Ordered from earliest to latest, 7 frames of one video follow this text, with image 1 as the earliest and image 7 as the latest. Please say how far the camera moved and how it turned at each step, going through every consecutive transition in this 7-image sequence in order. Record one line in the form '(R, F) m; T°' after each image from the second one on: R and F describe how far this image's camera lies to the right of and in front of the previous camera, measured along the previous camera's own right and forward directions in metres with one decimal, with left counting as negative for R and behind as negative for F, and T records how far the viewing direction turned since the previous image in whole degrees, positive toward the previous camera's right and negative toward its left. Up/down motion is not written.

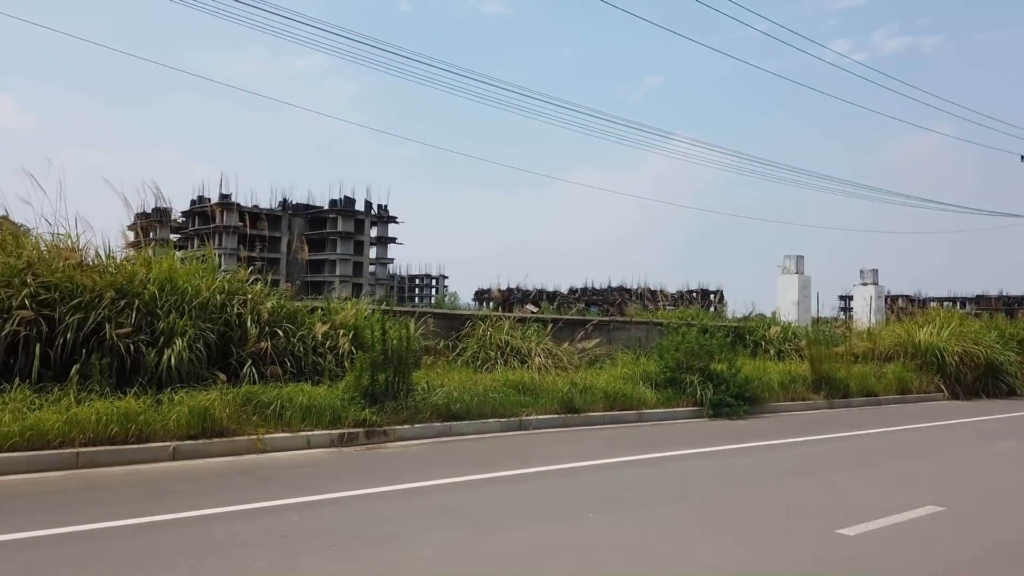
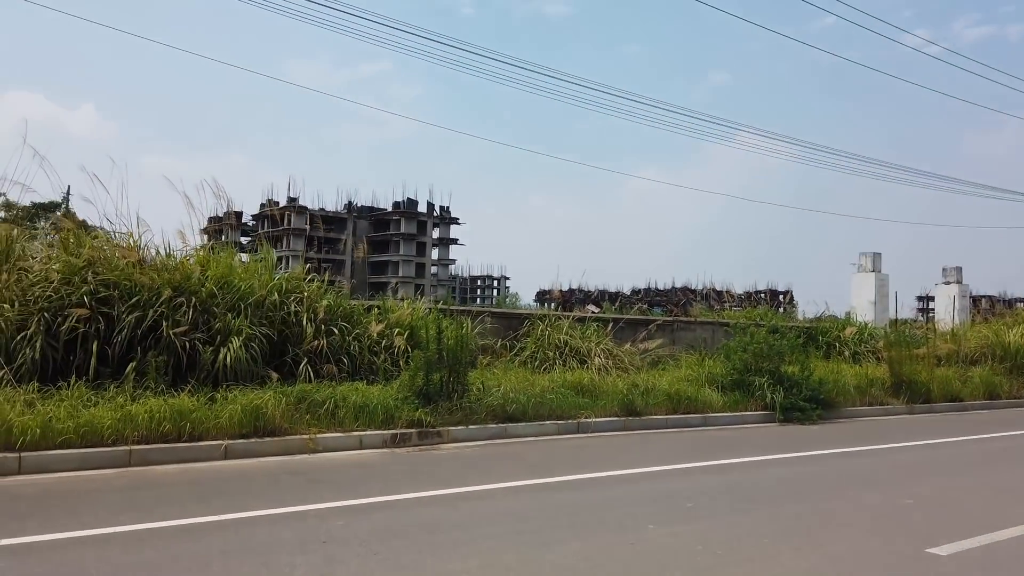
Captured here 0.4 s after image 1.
(+0.1, +0.3) m; -5°
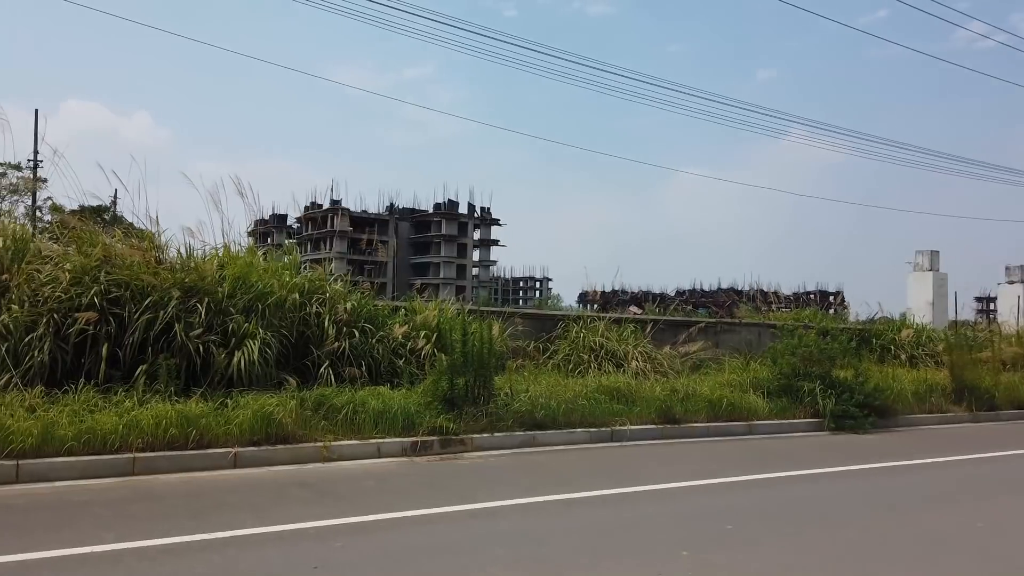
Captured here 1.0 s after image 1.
(+0.2, +0.5) m; -3°
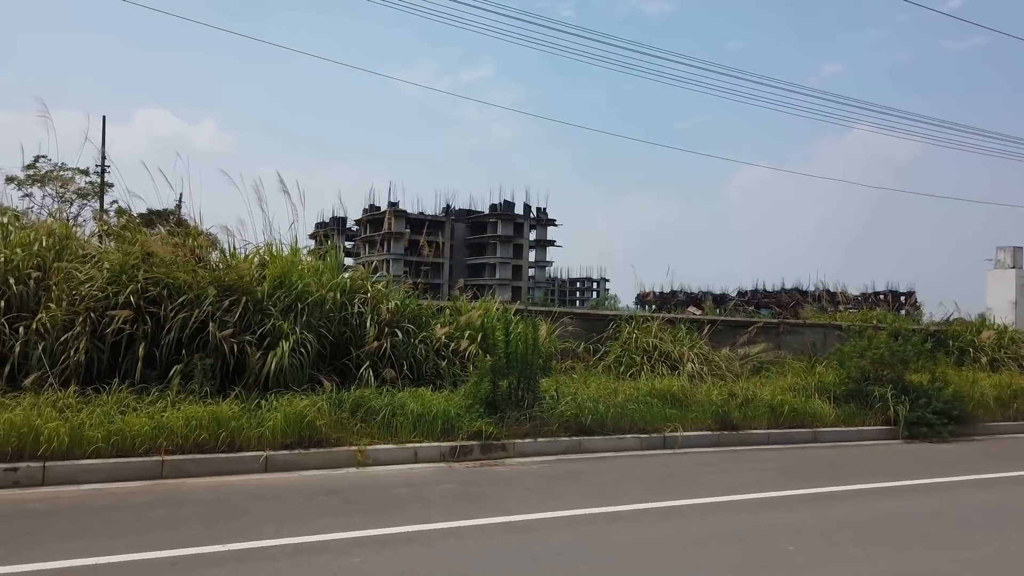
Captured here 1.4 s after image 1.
(+0.1, +0.4) m; -4°
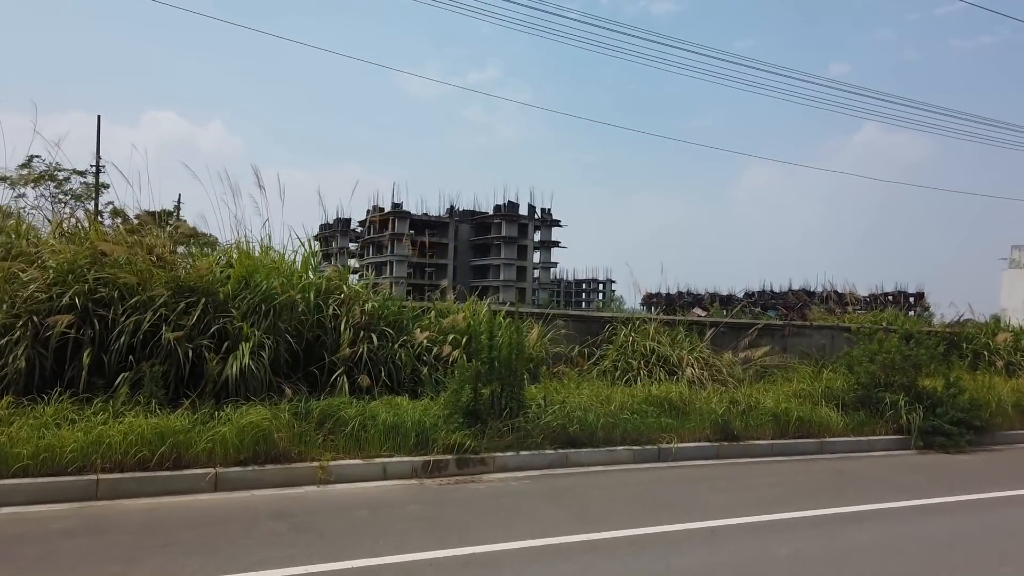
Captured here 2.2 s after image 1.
(+0.3, +0.6) m; -1°
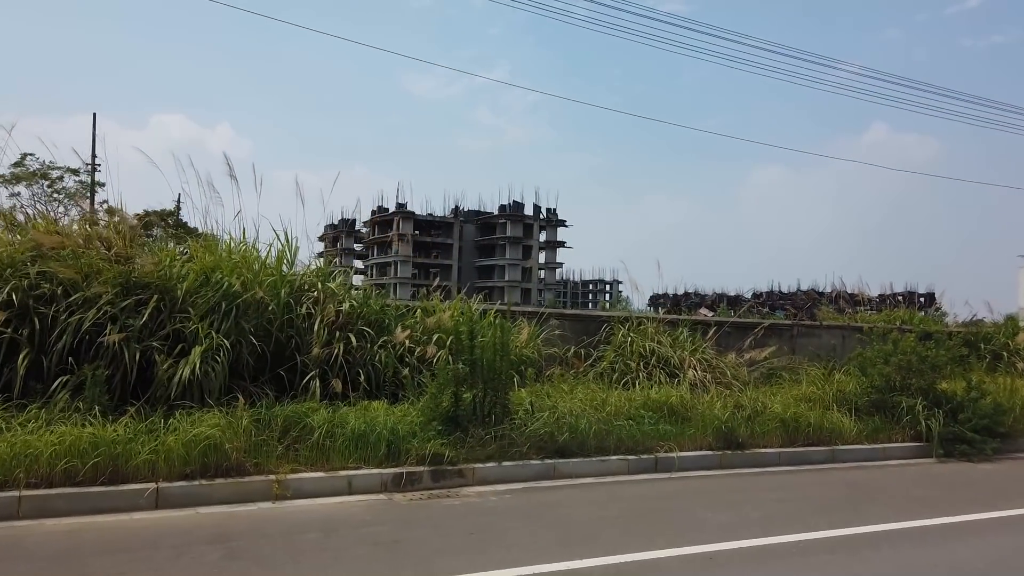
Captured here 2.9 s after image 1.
(+0.2, +0.6) m; -1°
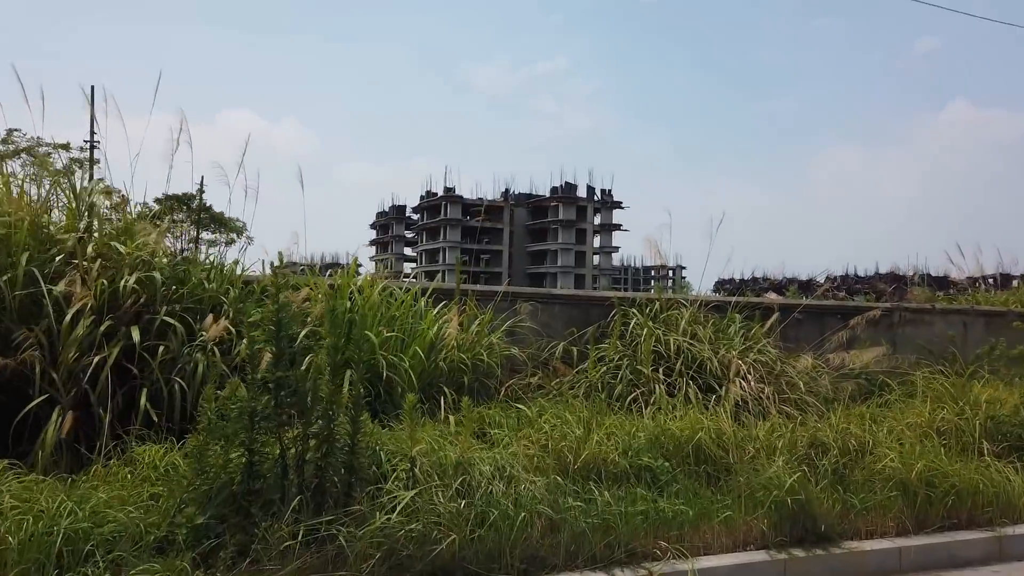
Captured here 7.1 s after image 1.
(+1.1, +3.7) m; -5°
